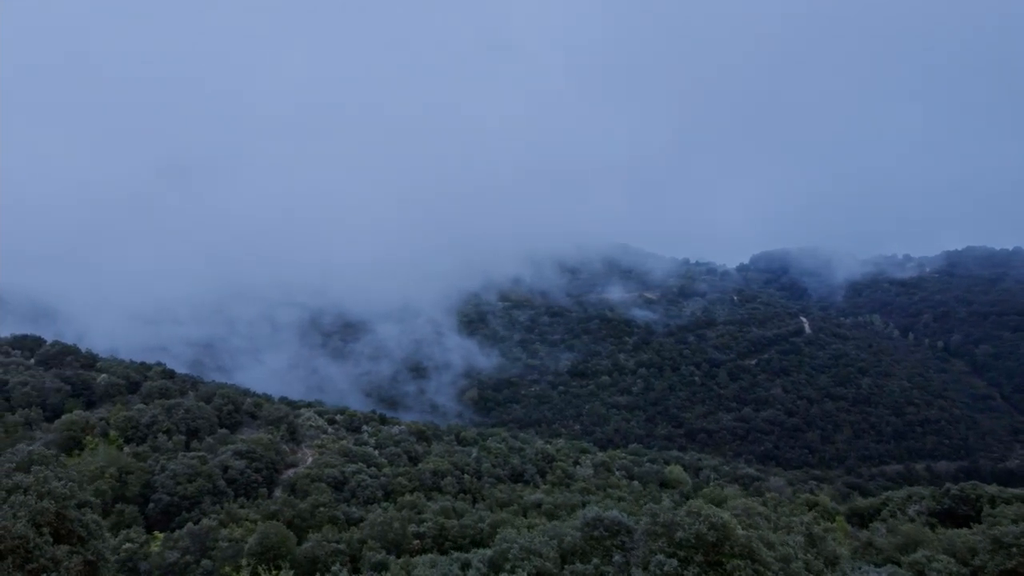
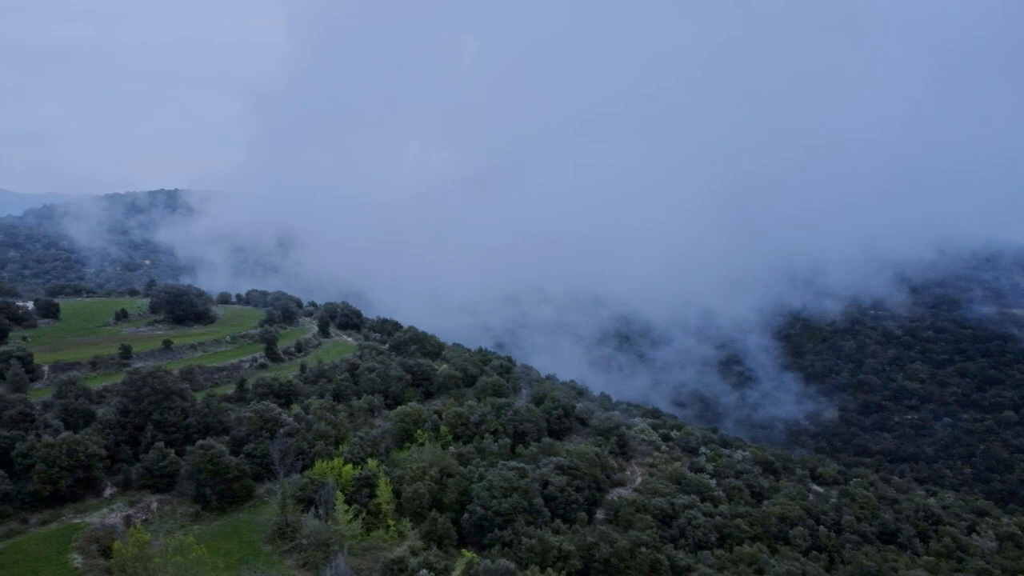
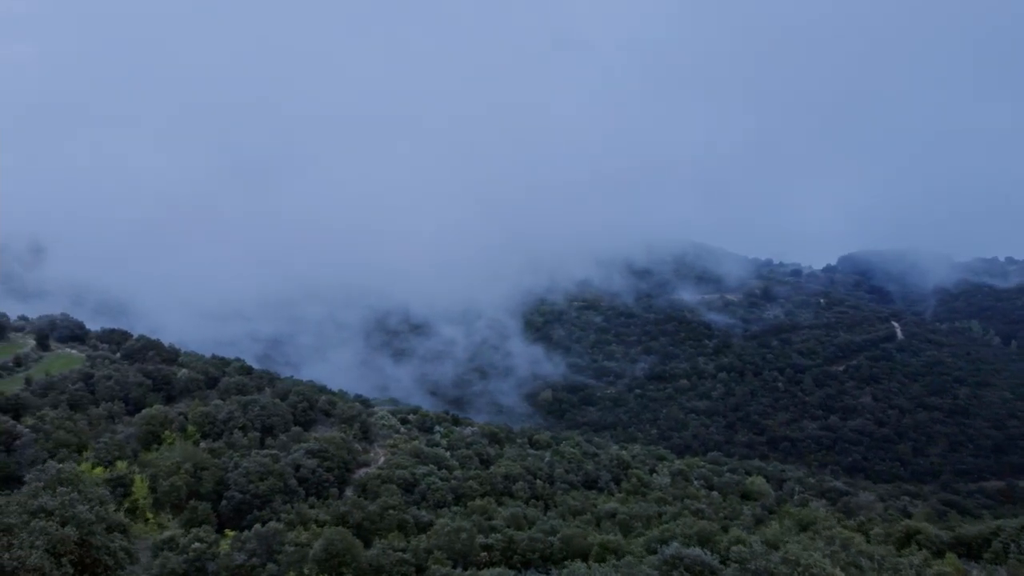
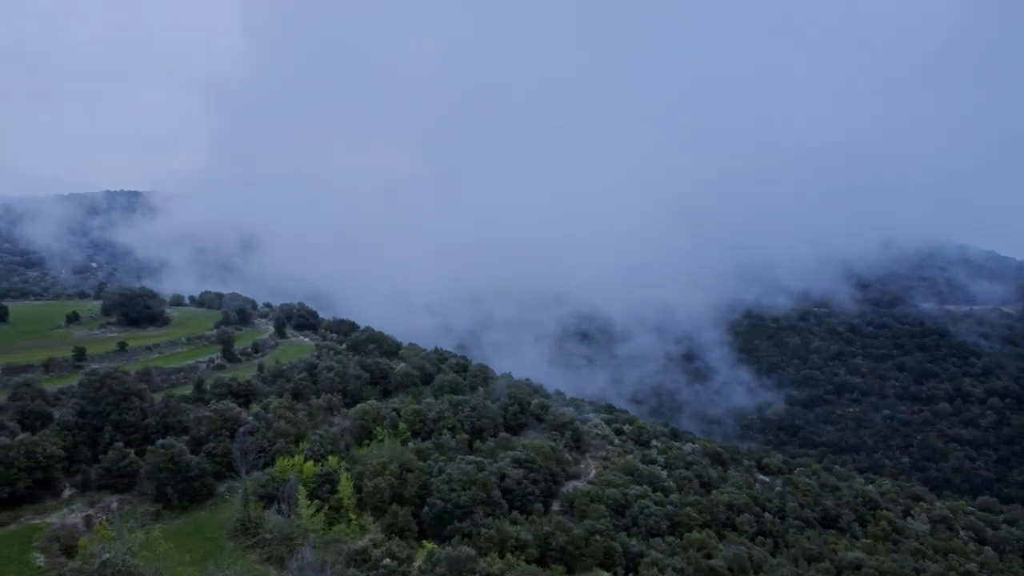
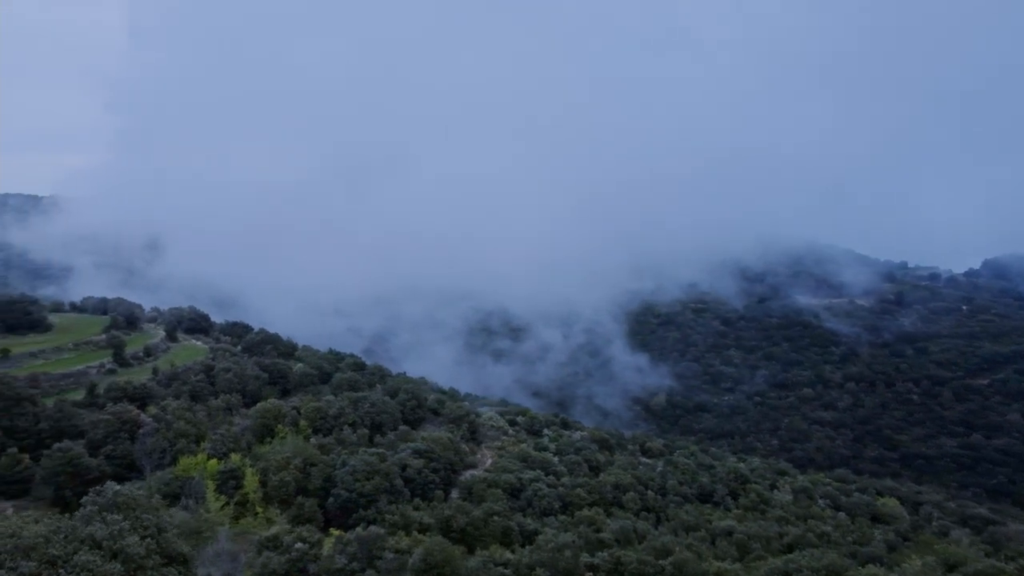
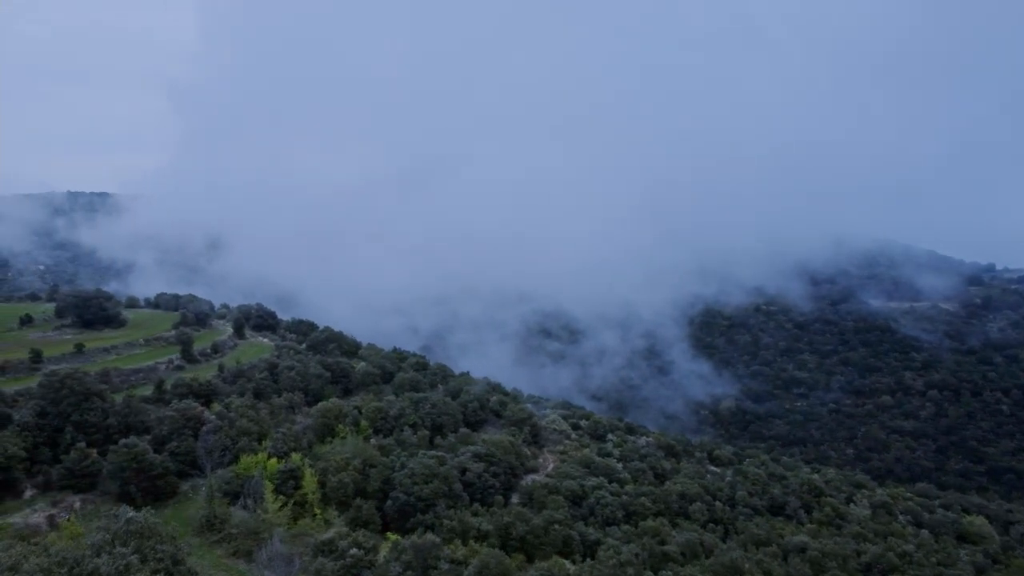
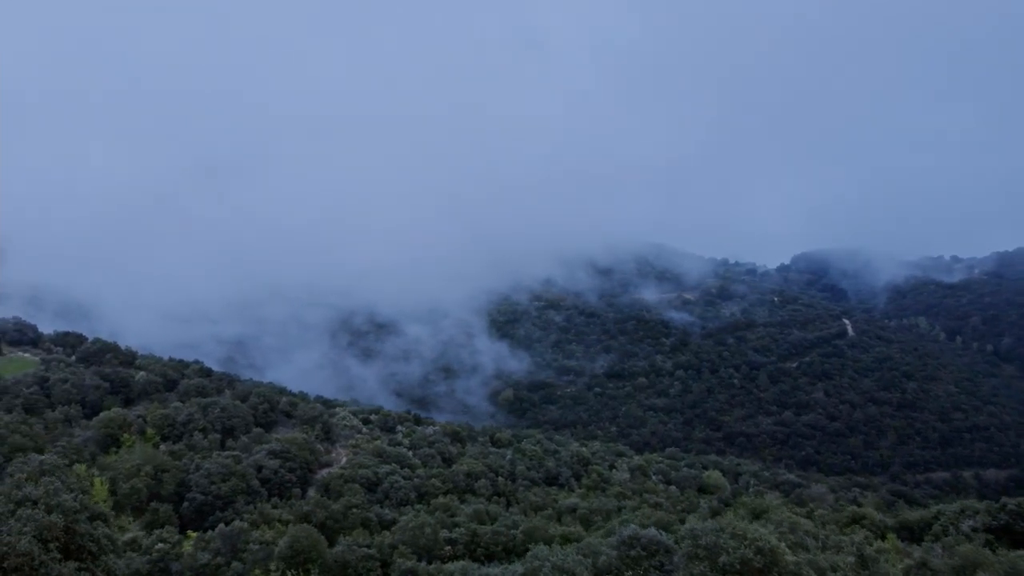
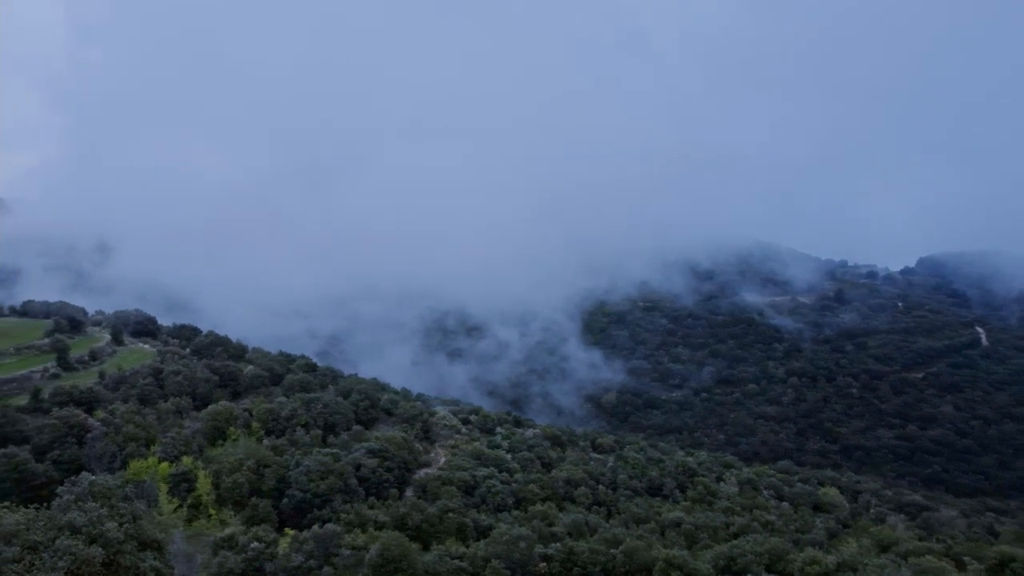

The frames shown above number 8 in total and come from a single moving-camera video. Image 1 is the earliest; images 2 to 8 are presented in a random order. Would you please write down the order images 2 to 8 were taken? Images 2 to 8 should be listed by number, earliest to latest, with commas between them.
7, 3, 8, 5, 6, 4, 2
